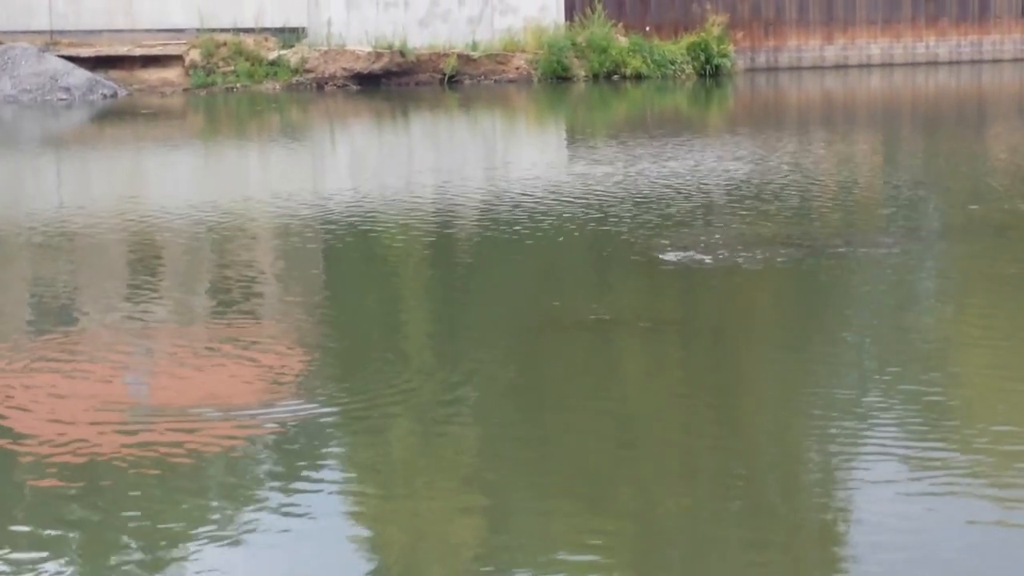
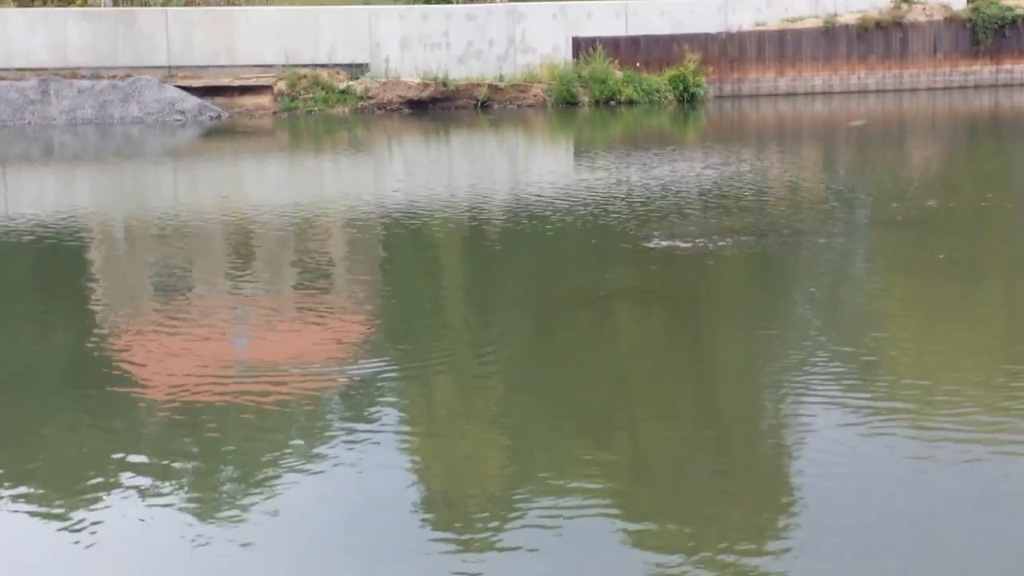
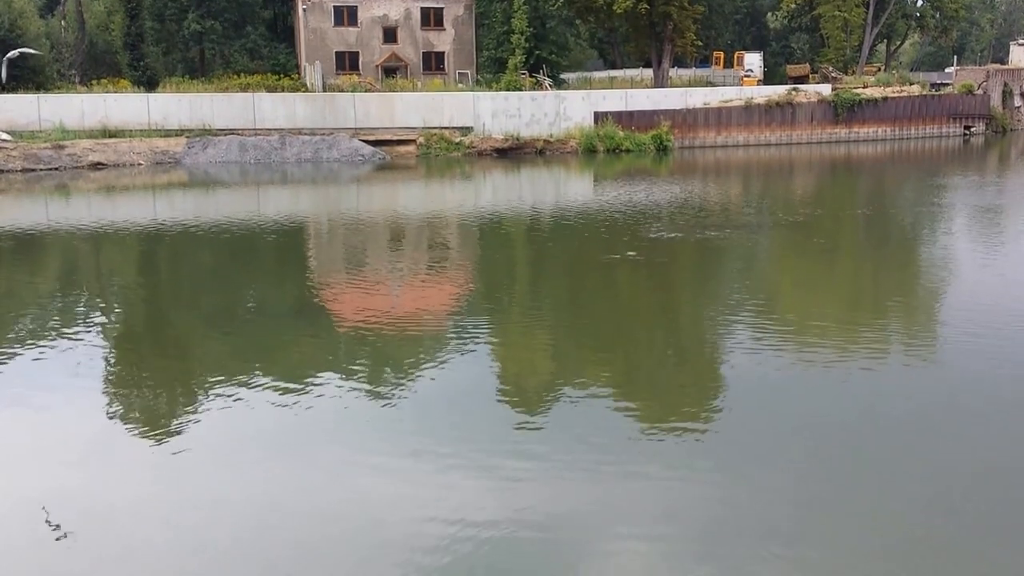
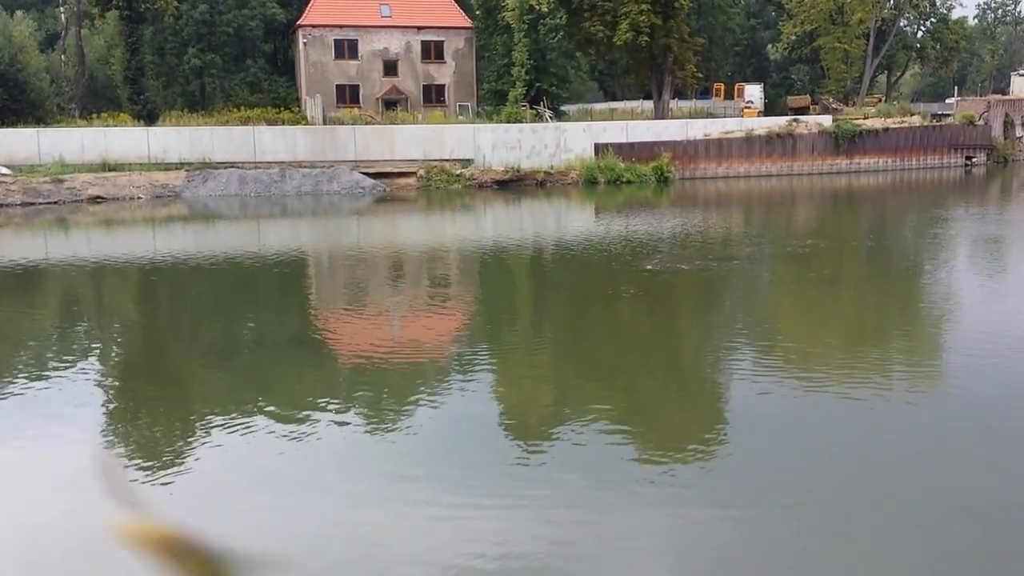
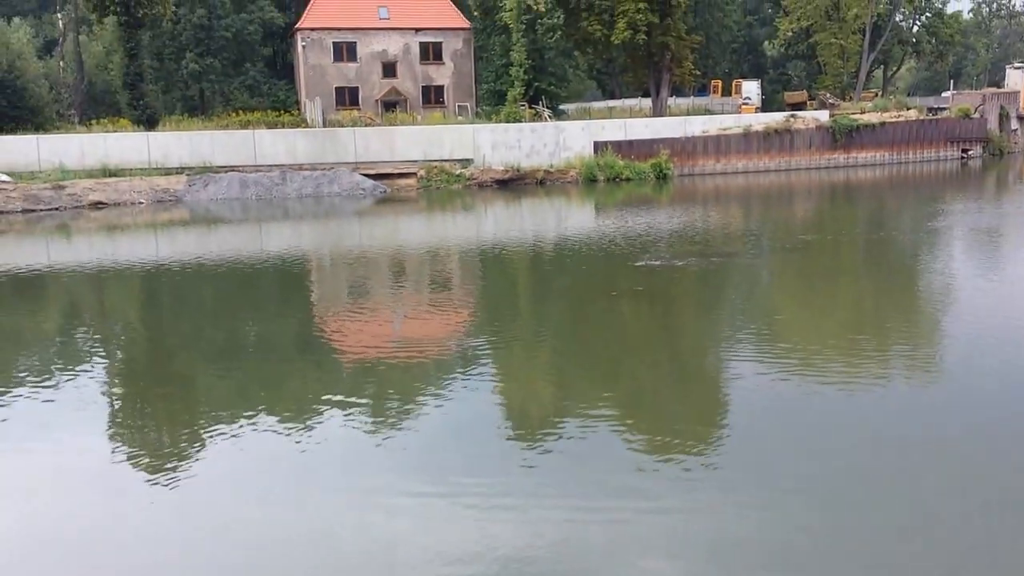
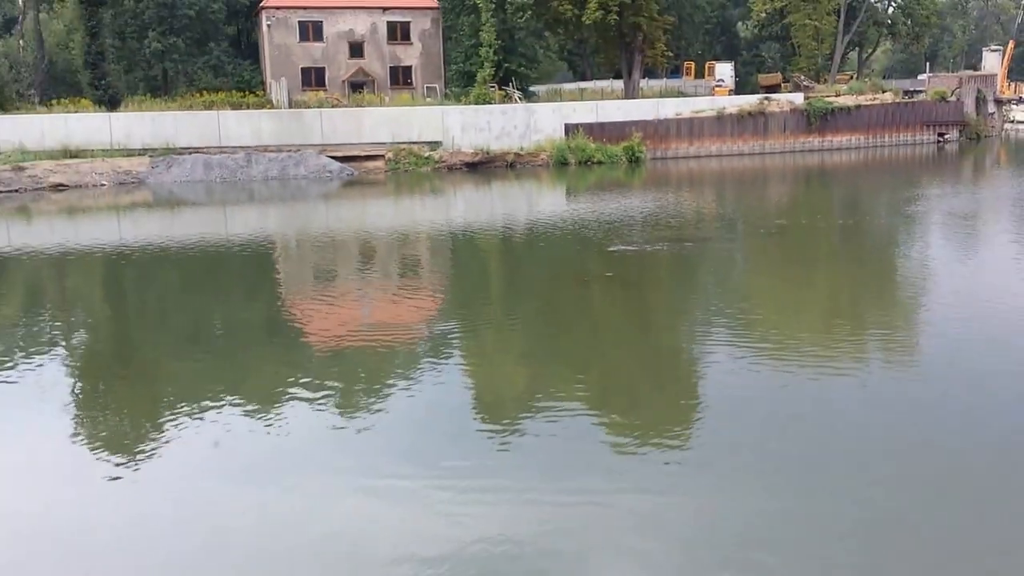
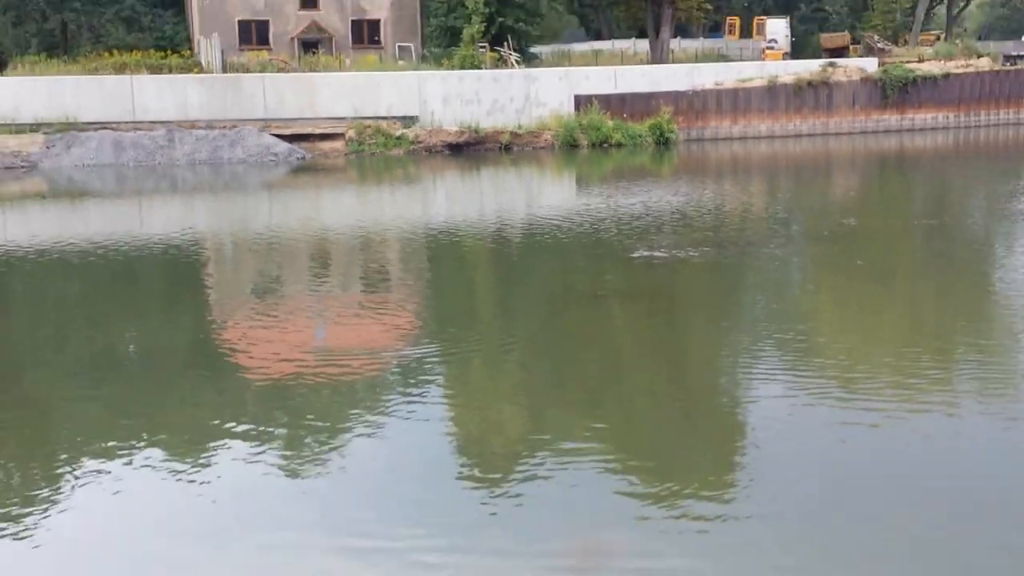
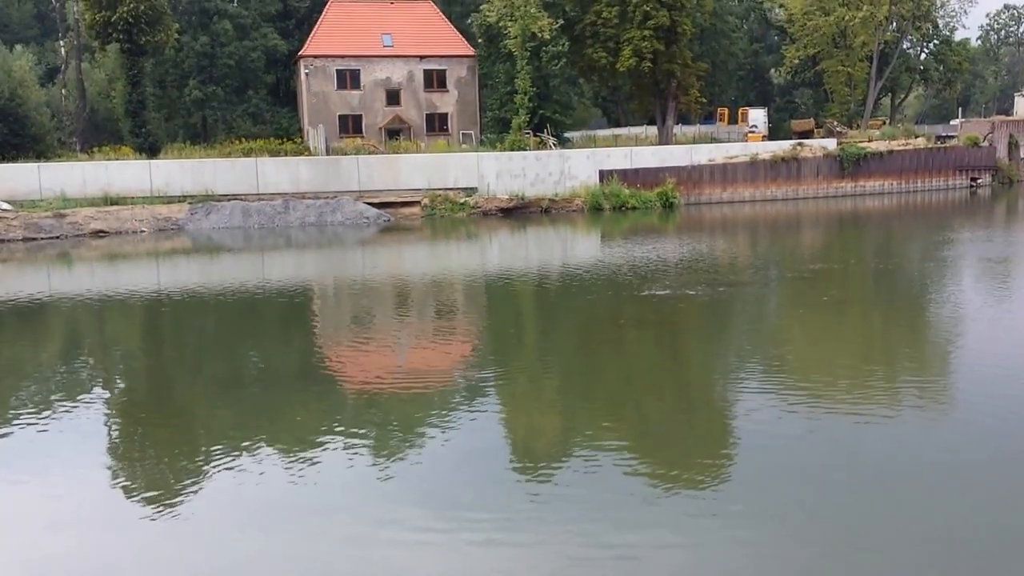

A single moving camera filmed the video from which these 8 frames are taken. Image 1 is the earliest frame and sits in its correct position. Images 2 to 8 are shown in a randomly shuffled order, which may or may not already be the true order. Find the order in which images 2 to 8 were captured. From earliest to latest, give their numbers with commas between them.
2, 7, 6, 5, 8, 4, 3
